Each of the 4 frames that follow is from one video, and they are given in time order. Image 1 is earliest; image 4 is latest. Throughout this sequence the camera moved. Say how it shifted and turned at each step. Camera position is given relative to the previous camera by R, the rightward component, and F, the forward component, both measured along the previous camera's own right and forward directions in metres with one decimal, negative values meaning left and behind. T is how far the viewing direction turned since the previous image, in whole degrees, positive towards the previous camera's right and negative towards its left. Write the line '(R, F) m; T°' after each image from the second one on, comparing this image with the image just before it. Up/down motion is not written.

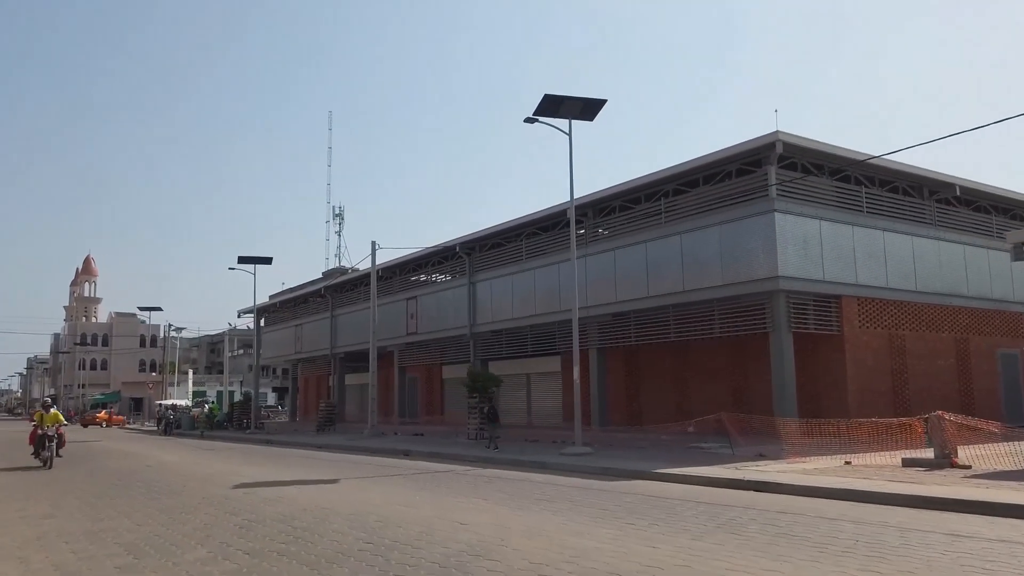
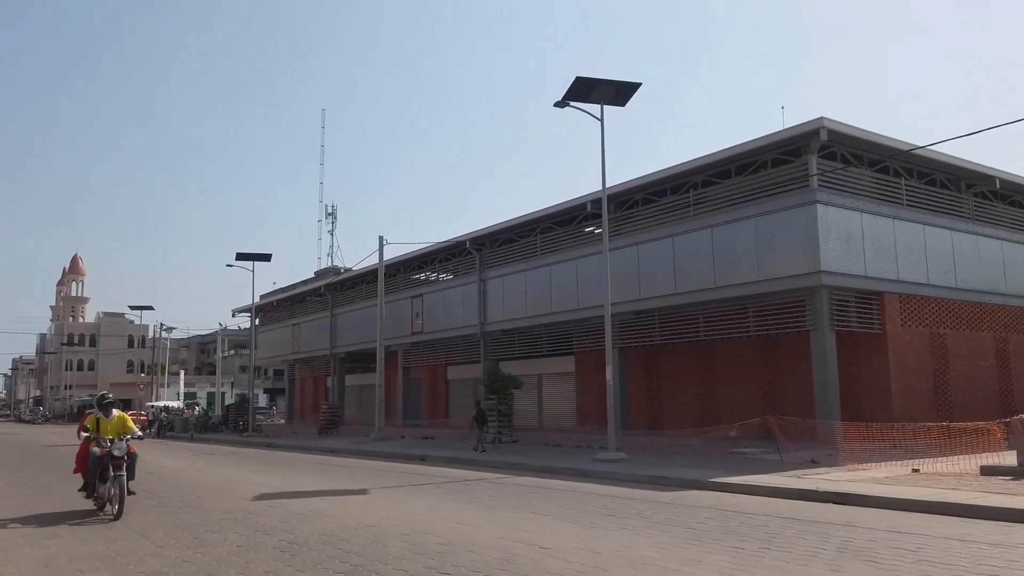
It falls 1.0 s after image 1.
(-1.0, +1.3) m; +1°
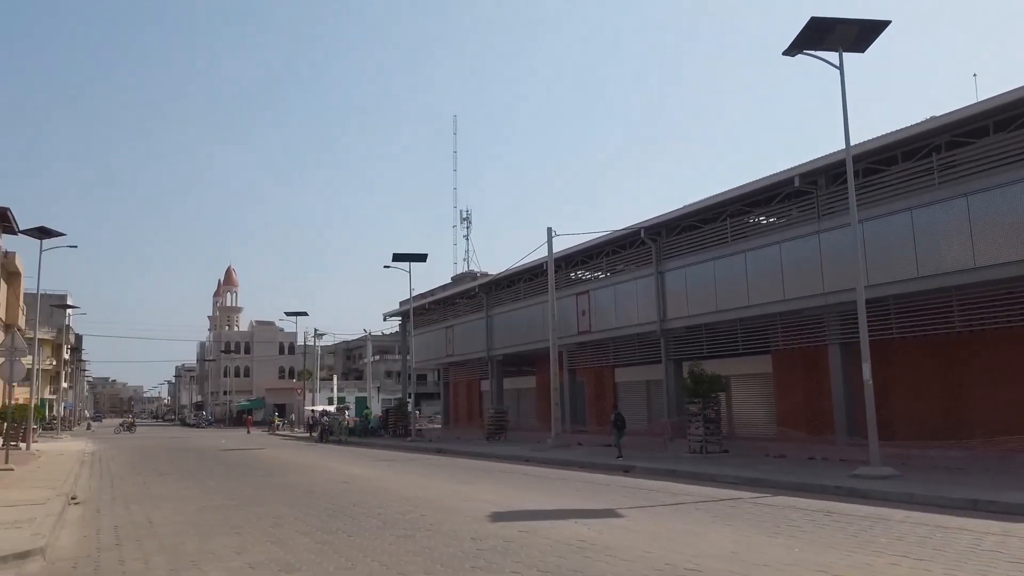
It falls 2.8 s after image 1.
(-2.1, +2.3) m; -9°
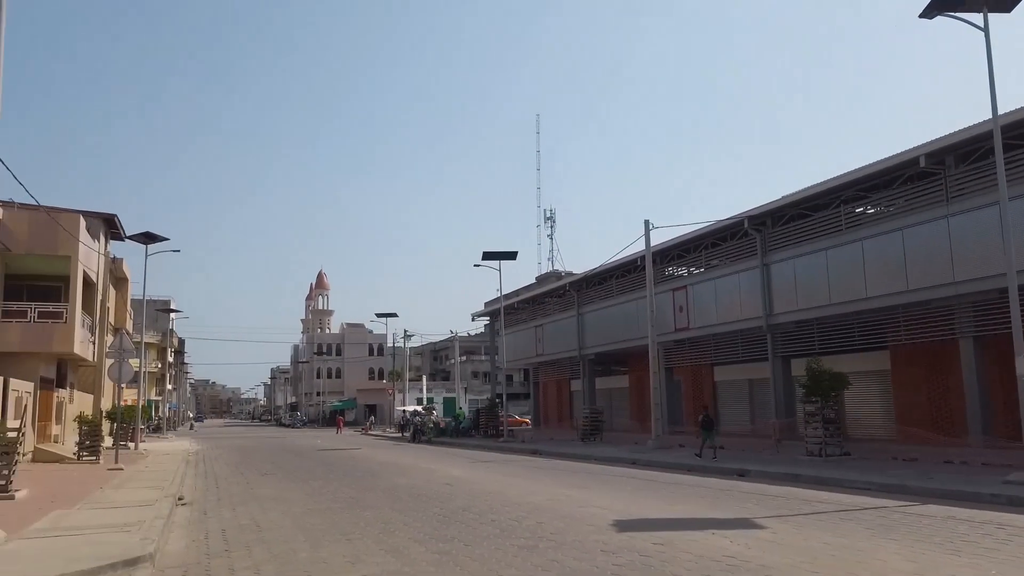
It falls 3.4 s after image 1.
(-0.5, +0.8) m; -6°
